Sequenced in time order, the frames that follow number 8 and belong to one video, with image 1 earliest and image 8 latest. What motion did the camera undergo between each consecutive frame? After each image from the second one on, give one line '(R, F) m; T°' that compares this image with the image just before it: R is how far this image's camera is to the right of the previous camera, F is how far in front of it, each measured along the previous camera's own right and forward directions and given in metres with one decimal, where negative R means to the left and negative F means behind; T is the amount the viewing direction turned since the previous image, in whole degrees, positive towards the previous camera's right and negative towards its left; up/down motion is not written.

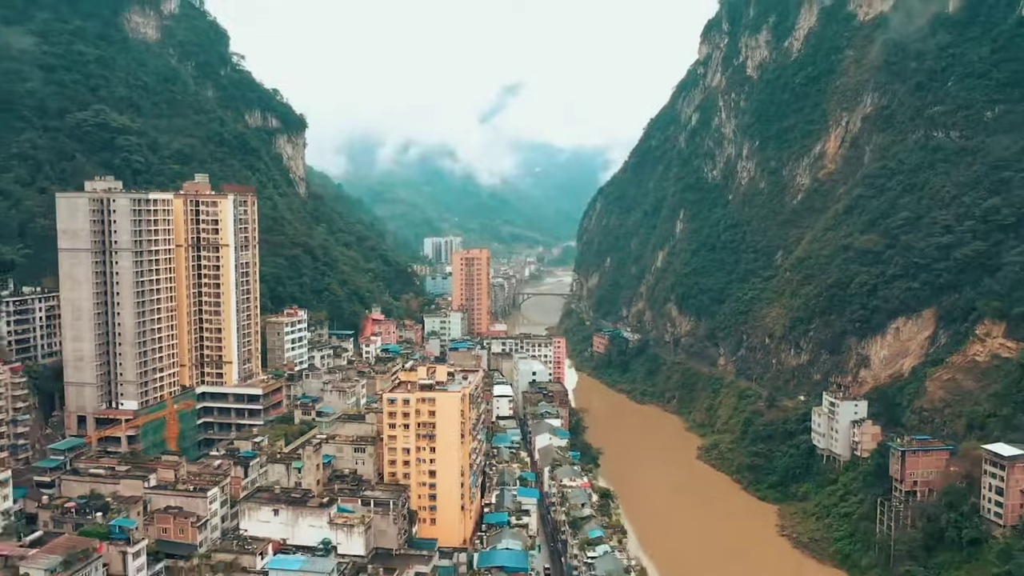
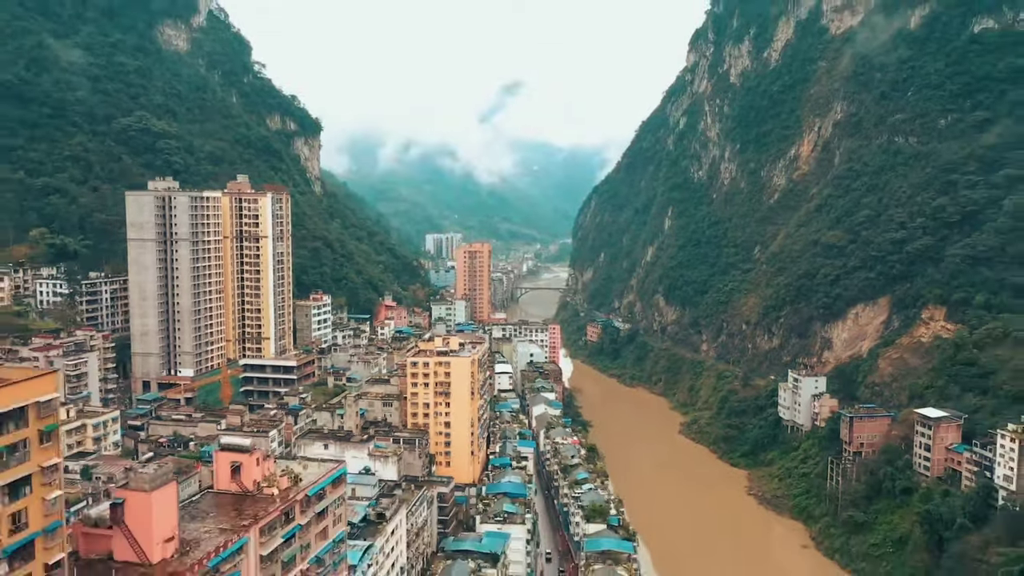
(-0.1, -4.9) m; 0°
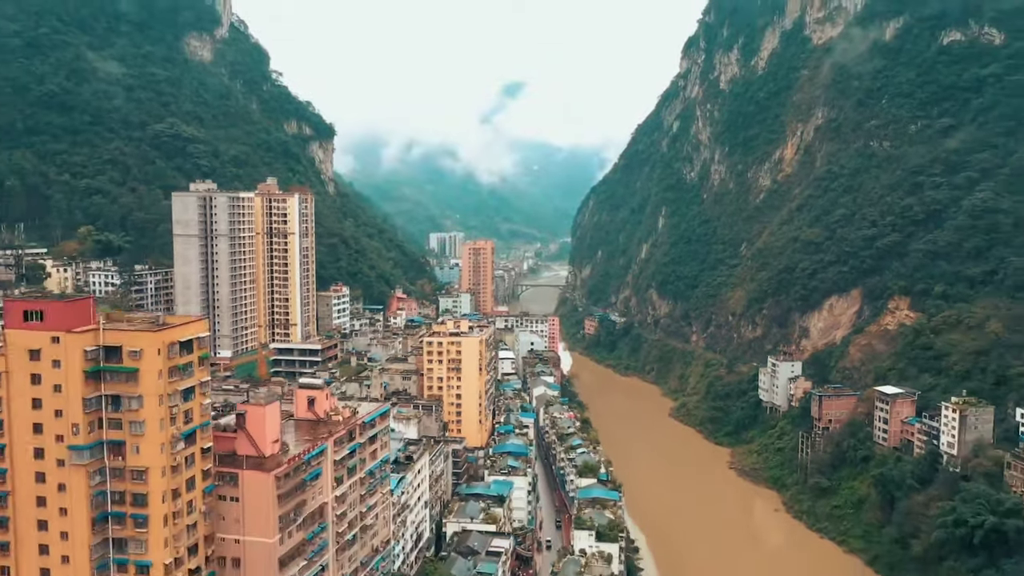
(-0.1, -4.0) m; 0°
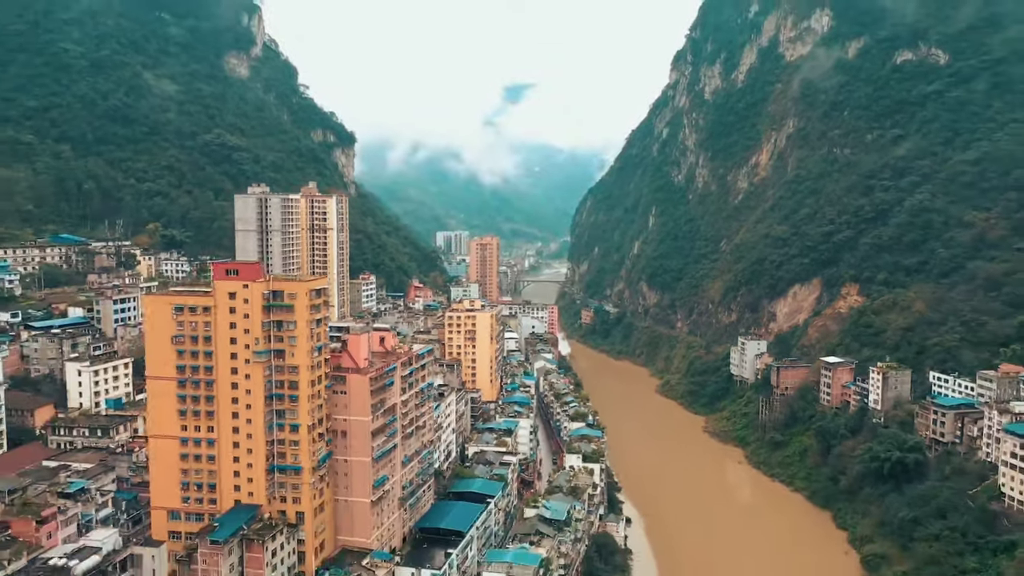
(-0.2, -7.4) m; 0°
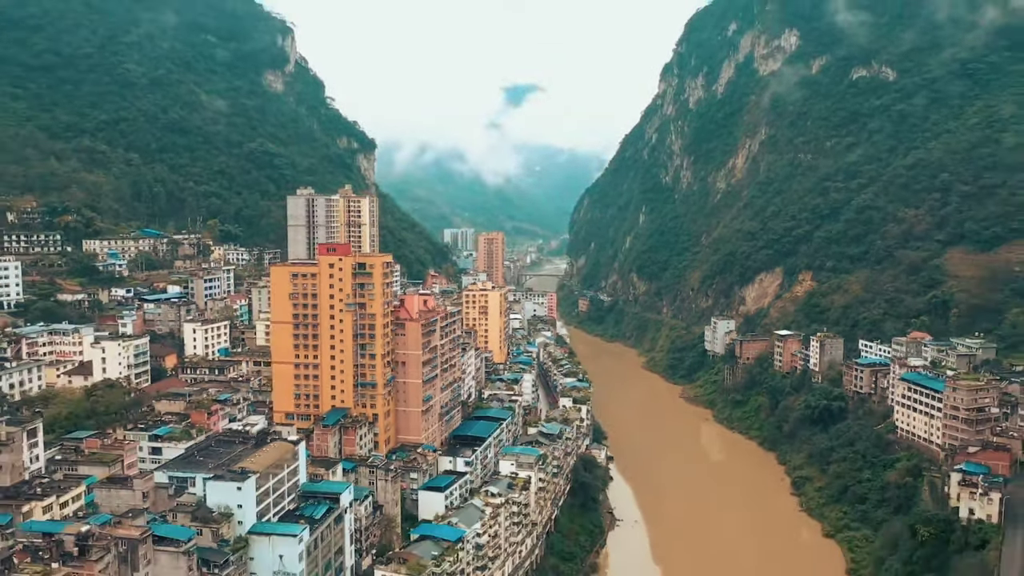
(-0.2, -9.0) m; 0°
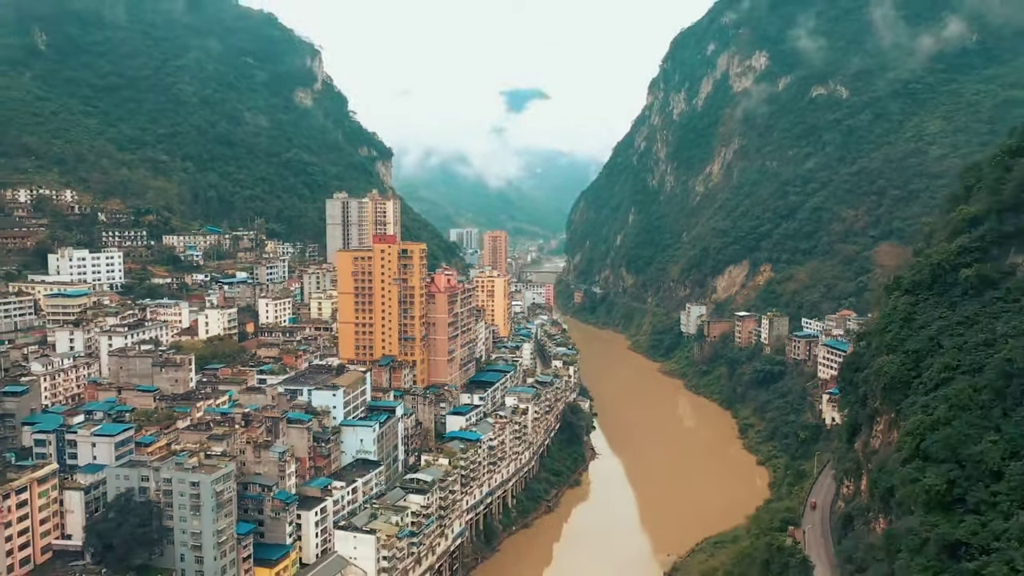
(0.0, -10.2) m; 0°
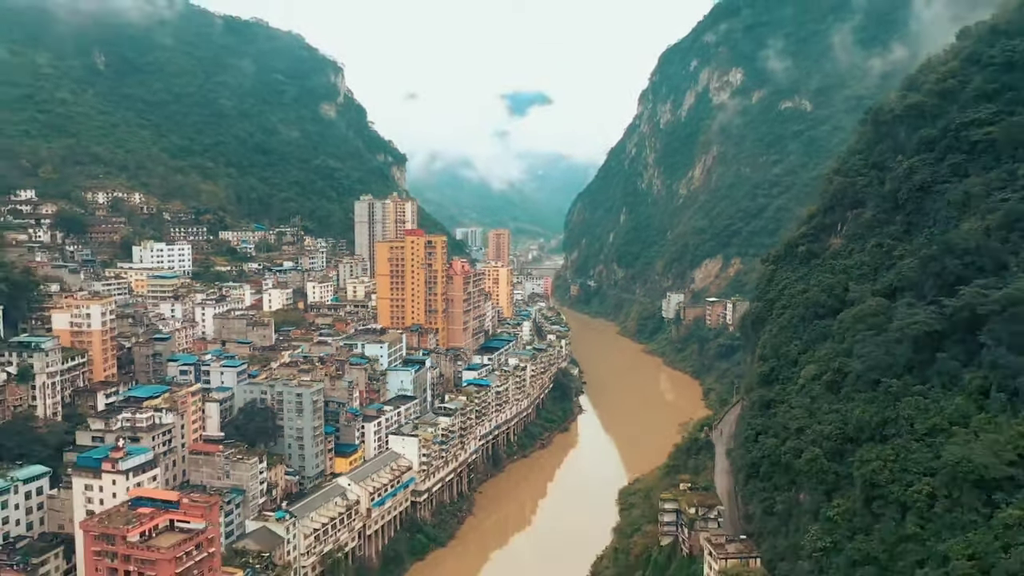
(0.0, -10.4) m; 0°
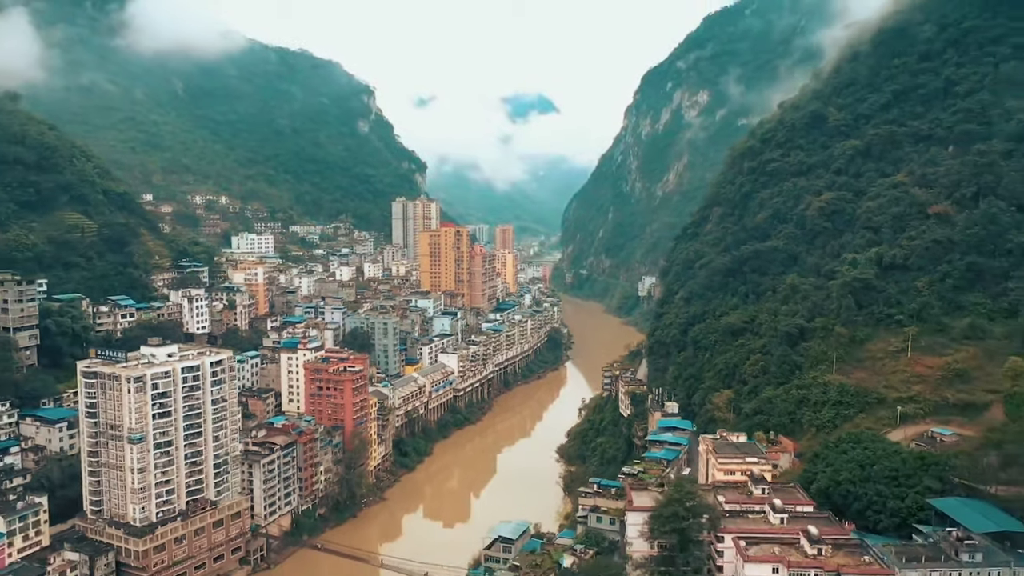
(-0.2, -19.5) m; 0°
